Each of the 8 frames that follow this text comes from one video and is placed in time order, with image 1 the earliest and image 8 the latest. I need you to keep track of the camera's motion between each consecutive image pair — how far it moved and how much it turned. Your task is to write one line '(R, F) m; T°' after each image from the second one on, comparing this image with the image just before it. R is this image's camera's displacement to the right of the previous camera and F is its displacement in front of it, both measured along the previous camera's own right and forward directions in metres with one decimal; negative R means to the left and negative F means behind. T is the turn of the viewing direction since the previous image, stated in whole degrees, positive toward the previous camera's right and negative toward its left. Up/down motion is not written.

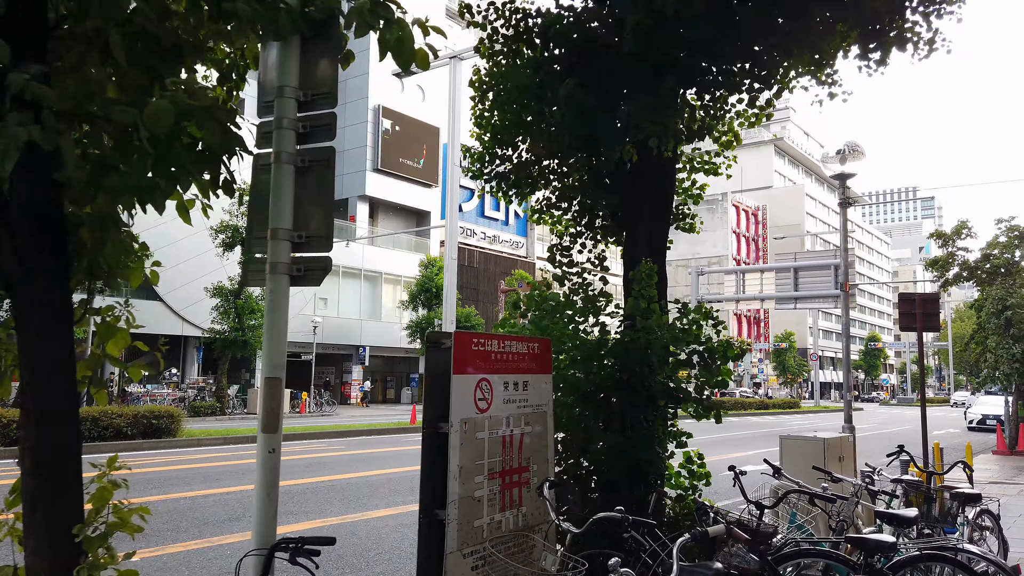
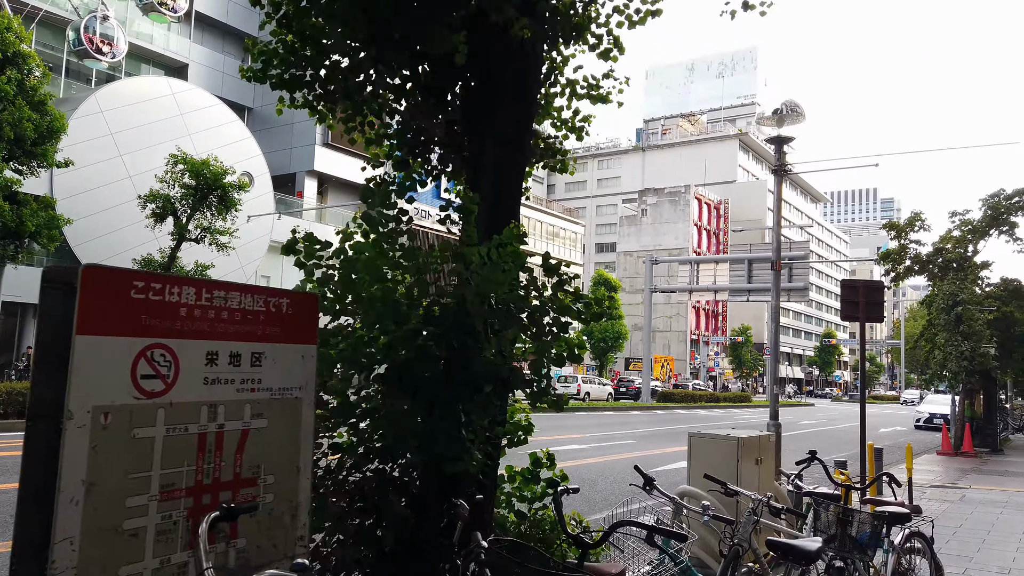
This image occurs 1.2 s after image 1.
(+0.7, +1.0) m; +3°
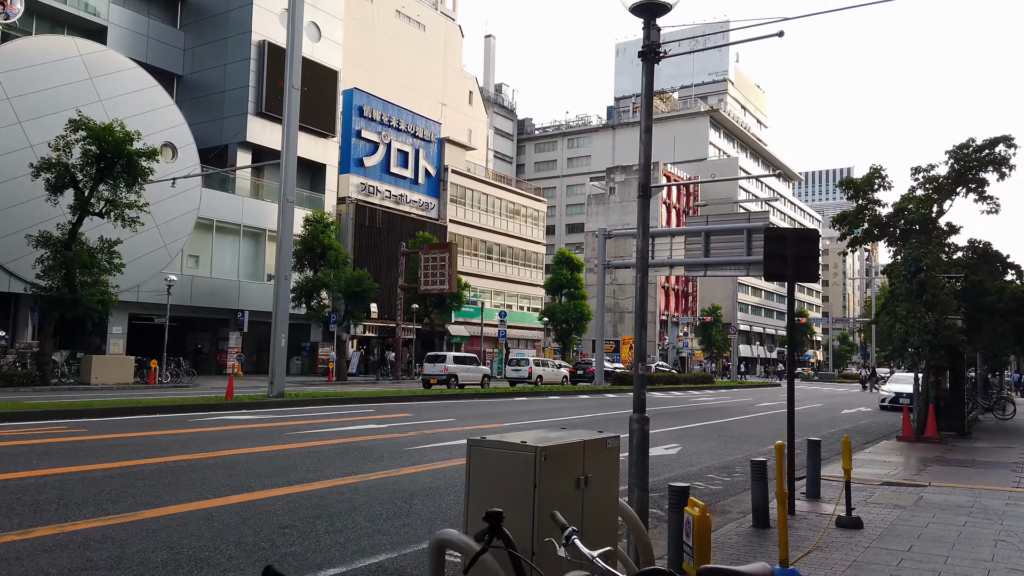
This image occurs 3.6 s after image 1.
(+1.4, +2.1) m; +2°
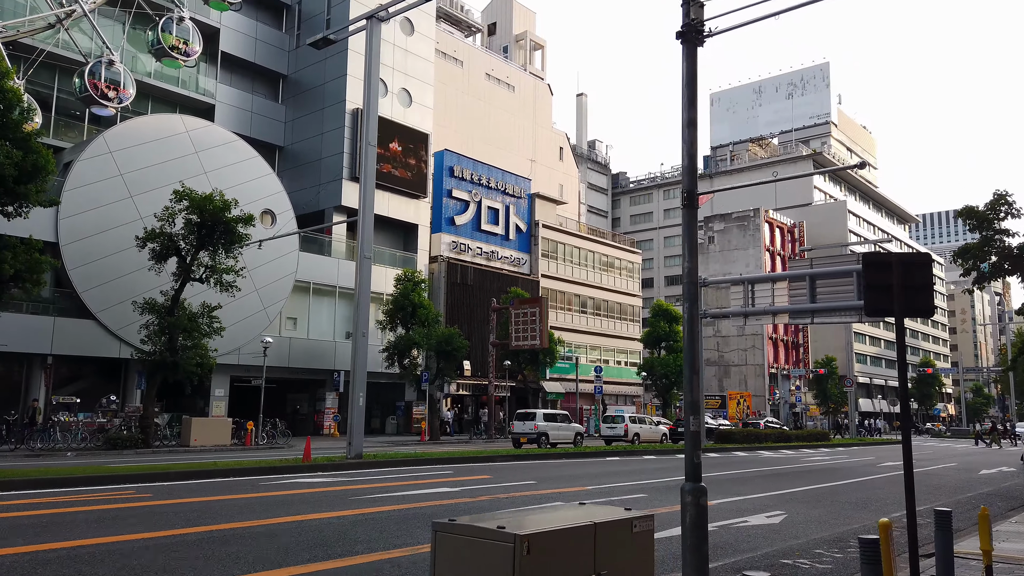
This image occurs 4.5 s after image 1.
(+0.4, +0.8) m; -8°
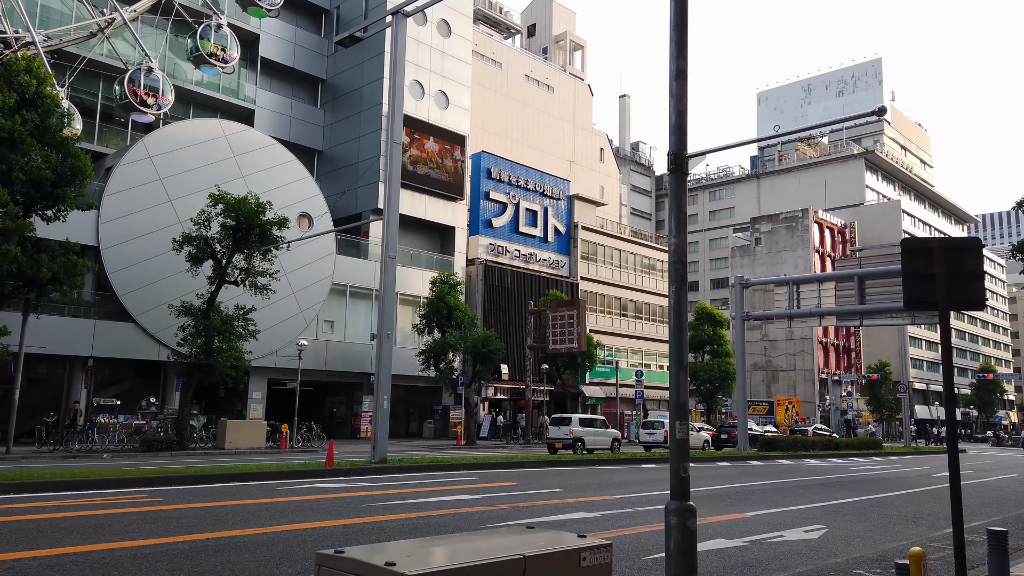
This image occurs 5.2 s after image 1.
(+0.4, +0.5) m; -3°
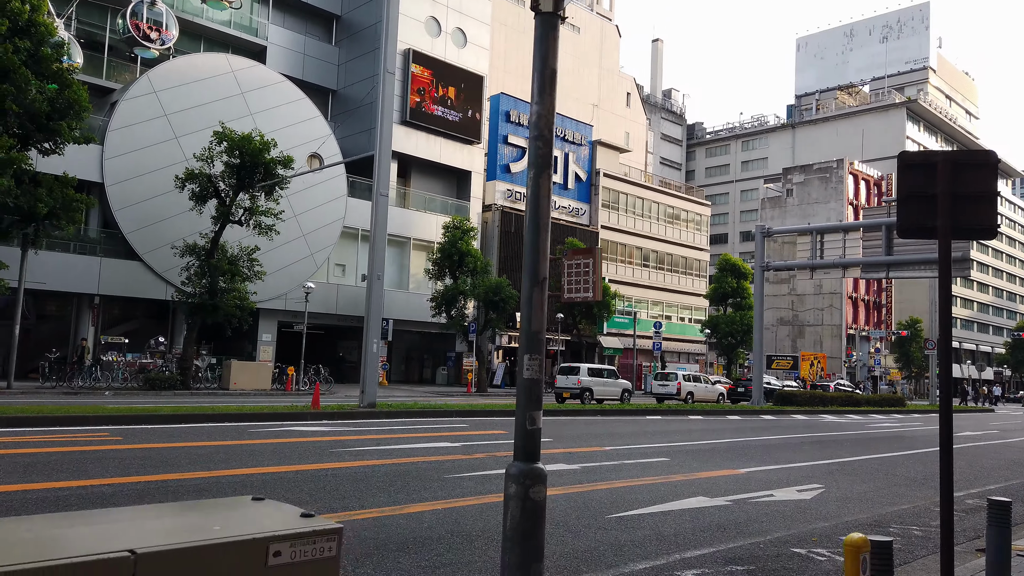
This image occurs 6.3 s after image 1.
(+0.7, +0.8) m; -2°
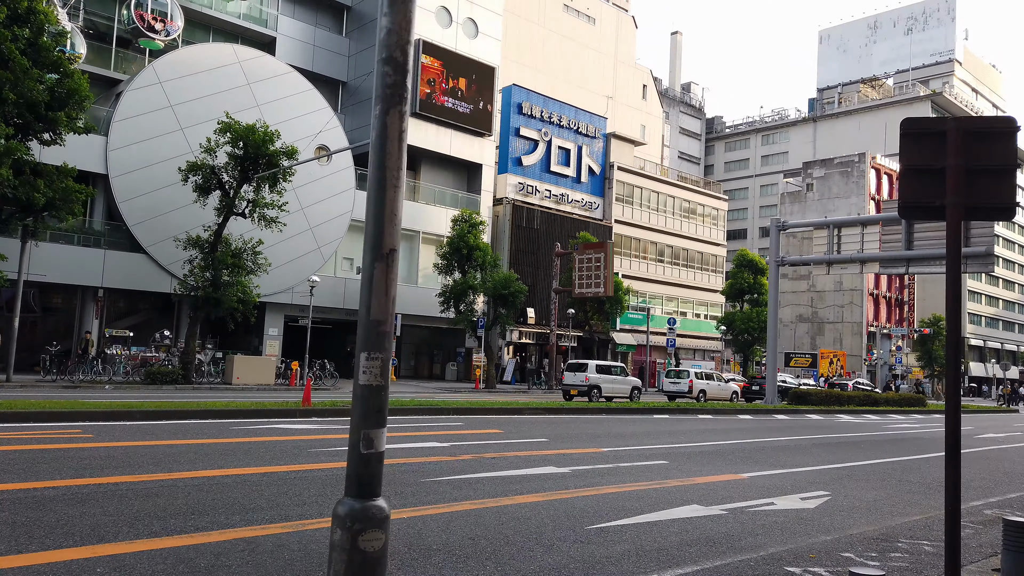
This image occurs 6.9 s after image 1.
(+0.4, +0.6) m; -1°
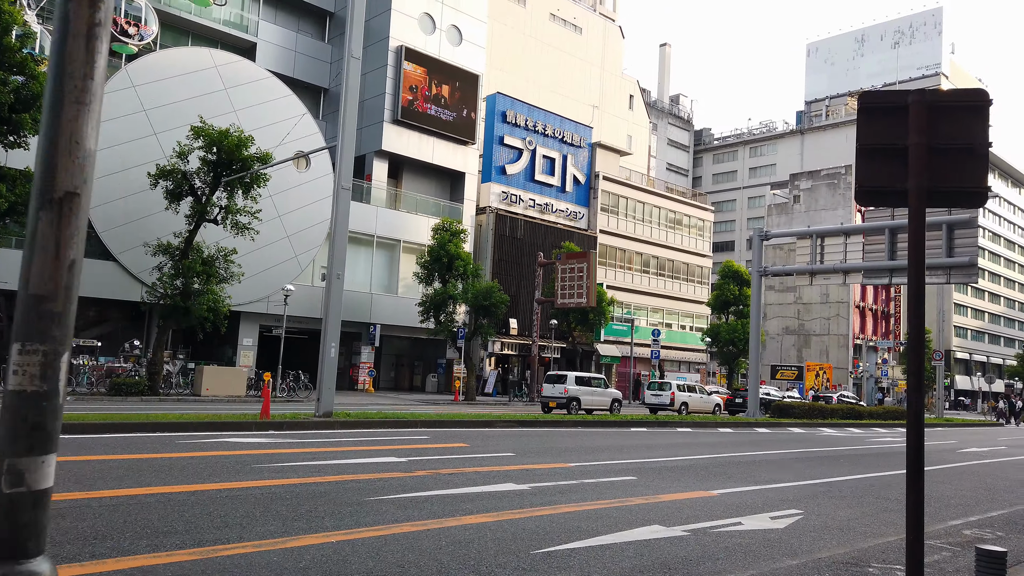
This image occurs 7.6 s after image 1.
(+0.4, +0.5) m; +1°
